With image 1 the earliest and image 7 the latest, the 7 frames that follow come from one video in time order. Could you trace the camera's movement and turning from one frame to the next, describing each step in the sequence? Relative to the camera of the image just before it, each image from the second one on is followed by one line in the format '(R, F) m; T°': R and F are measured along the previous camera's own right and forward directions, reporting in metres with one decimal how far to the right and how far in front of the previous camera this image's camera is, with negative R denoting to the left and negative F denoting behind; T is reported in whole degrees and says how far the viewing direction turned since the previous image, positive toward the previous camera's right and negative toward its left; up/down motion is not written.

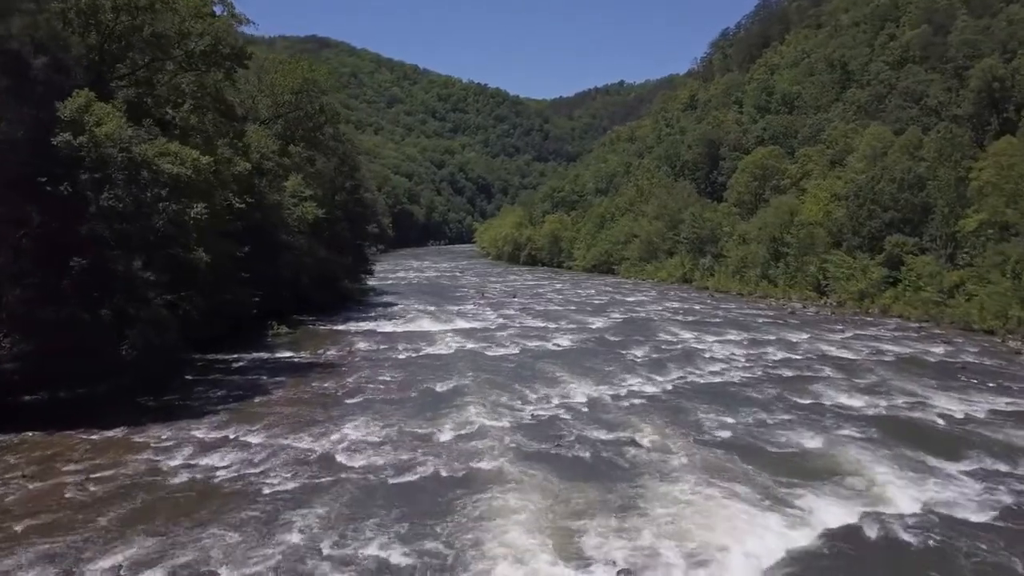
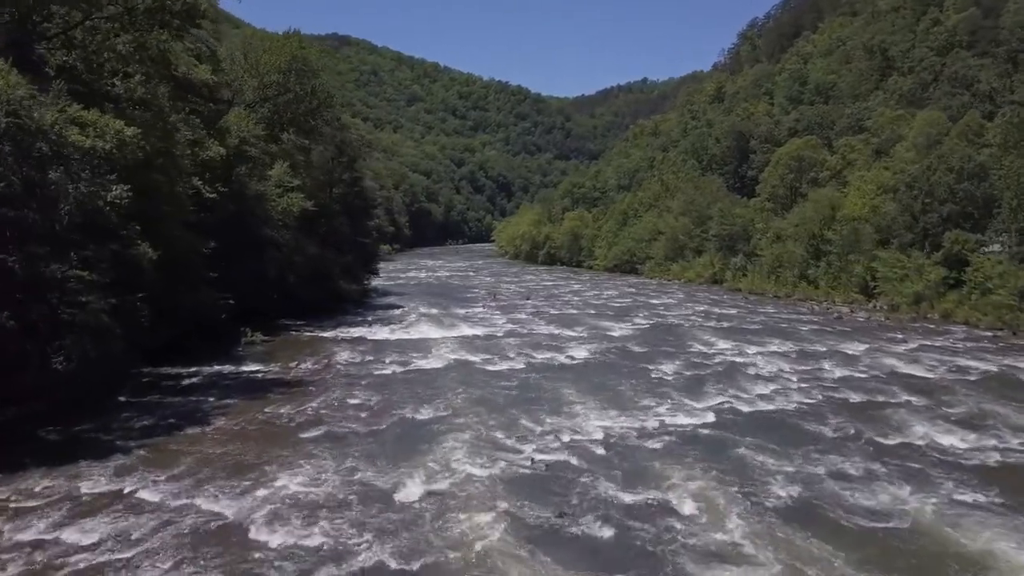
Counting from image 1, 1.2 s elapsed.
(+0.5, +4.3) m; -2°
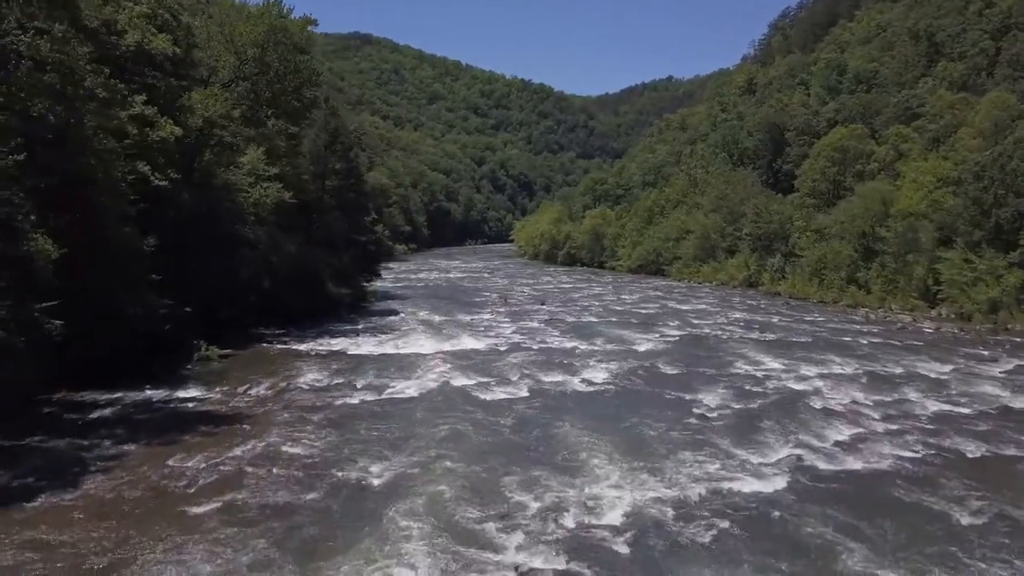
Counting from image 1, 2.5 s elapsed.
(+0.5, +4.8) m; -2°
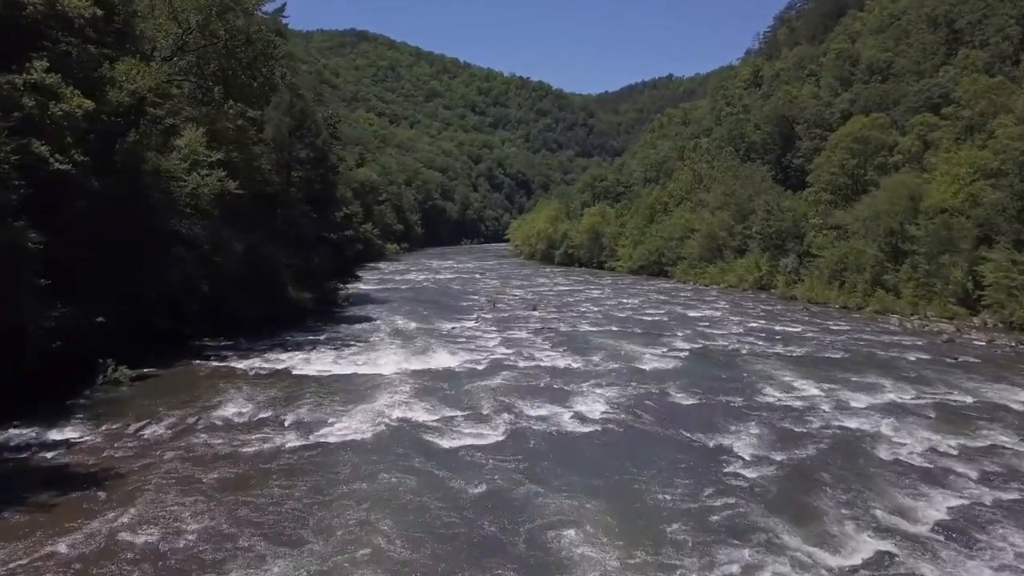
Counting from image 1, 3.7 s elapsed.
(+0.5, +4.3) m; 0°
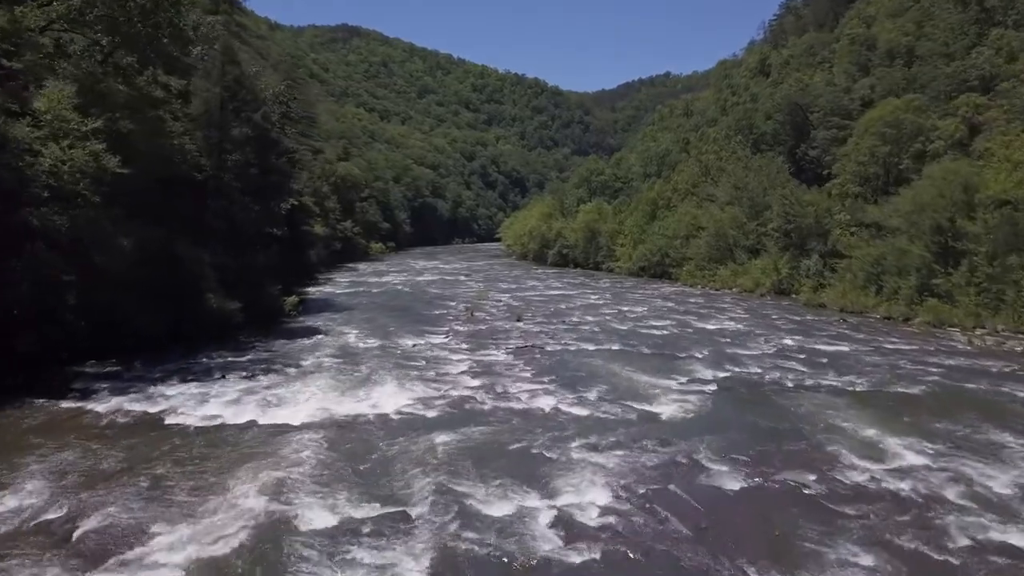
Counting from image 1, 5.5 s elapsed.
(+0.6, +6.2) m; 0°
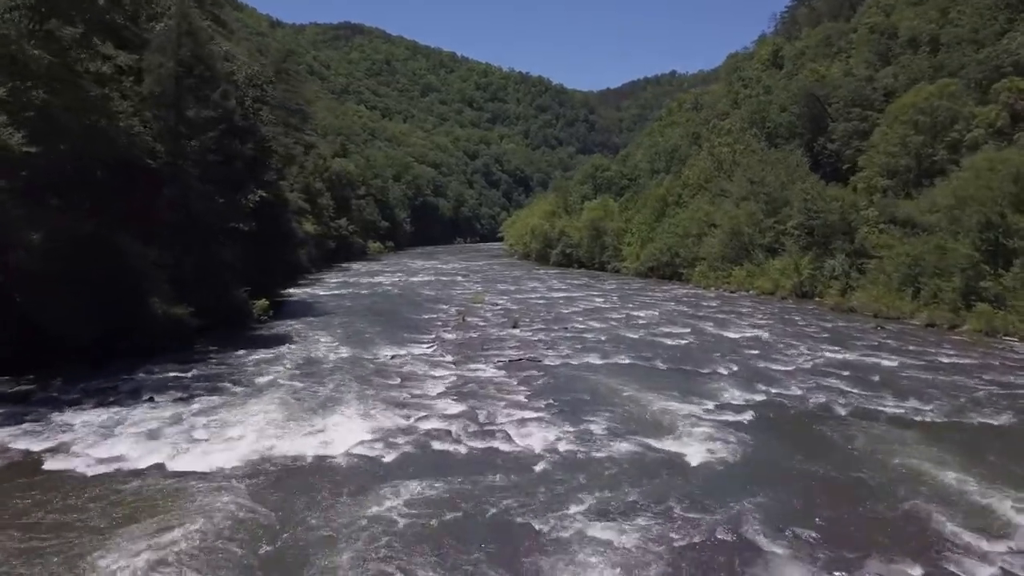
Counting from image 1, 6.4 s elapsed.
(+0.3, +3.5) m; 0°
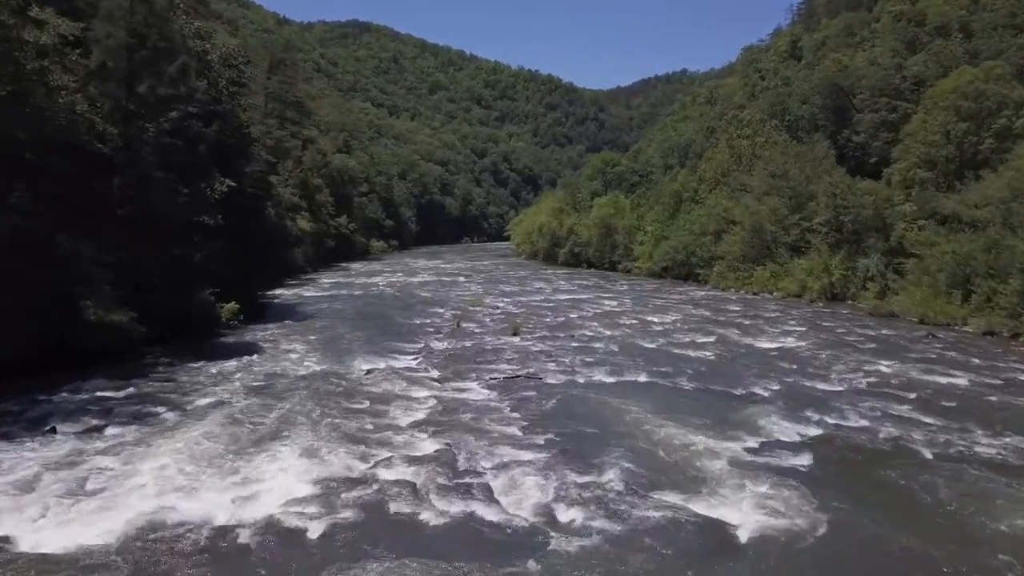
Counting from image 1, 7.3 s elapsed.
(+0.3, +3.3) m; -1°
